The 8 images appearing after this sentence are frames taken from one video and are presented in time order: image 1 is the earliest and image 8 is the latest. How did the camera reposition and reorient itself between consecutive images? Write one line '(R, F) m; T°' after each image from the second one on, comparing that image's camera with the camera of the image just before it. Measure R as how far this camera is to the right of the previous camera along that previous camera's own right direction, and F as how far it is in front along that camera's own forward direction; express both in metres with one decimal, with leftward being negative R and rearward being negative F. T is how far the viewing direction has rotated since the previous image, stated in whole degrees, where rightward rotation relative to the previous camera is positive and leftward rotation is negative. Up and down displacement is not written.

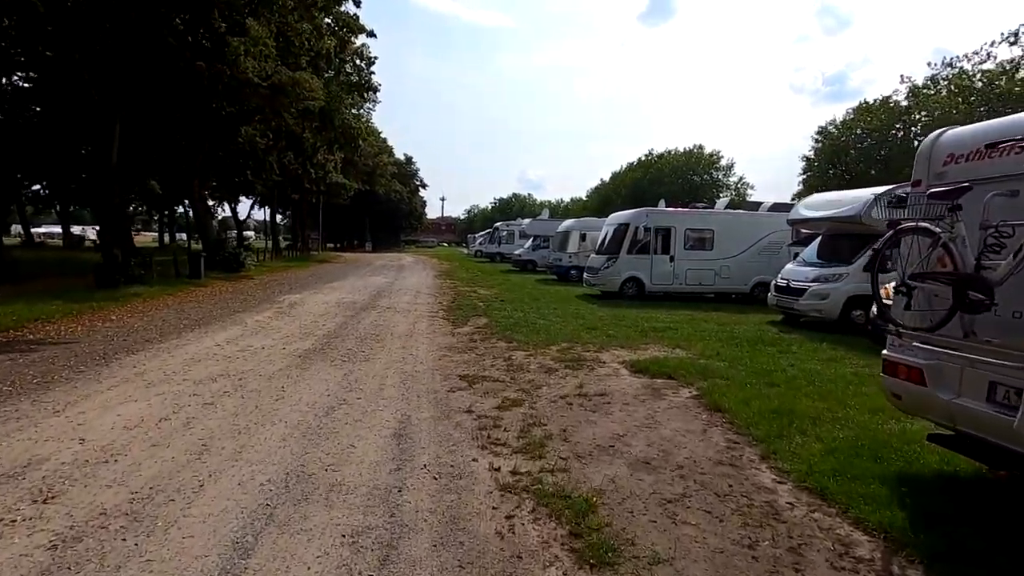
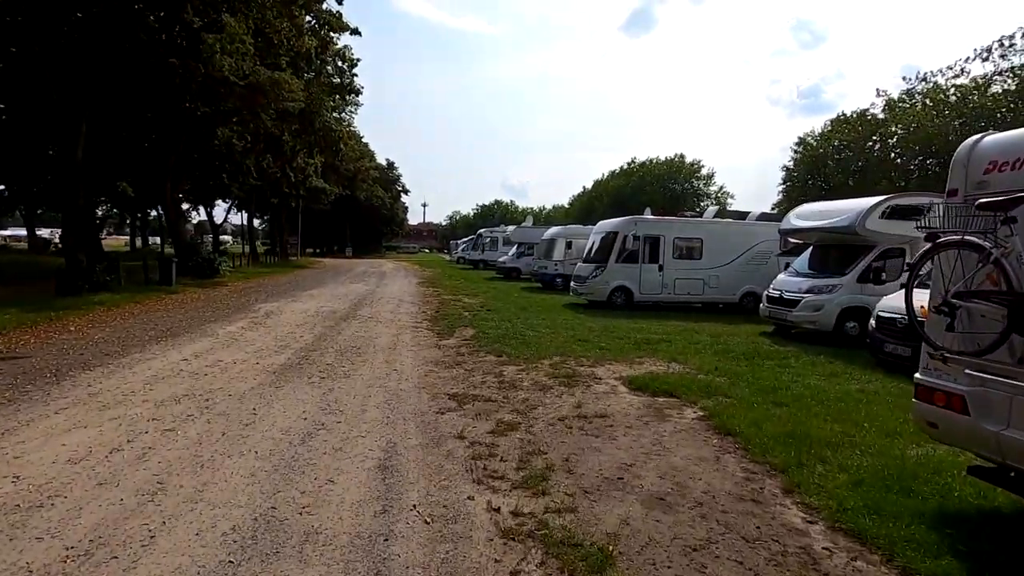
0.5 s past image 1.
(-0.2, +0.5) m; +2°
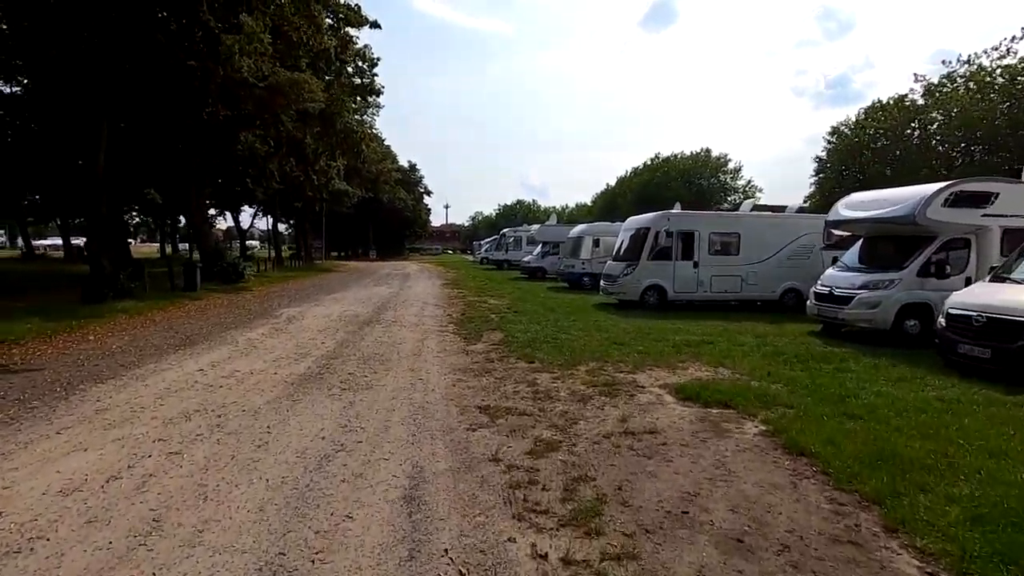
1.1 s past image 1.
(-0.1, +0.6) m; -2°
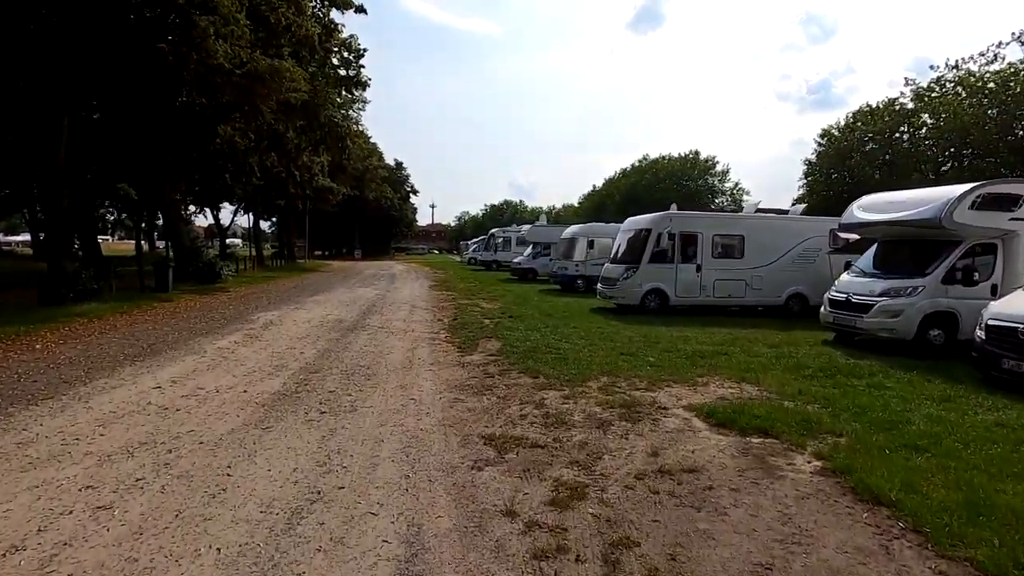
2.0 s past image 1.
(-0.3, +1.0) m; +2°
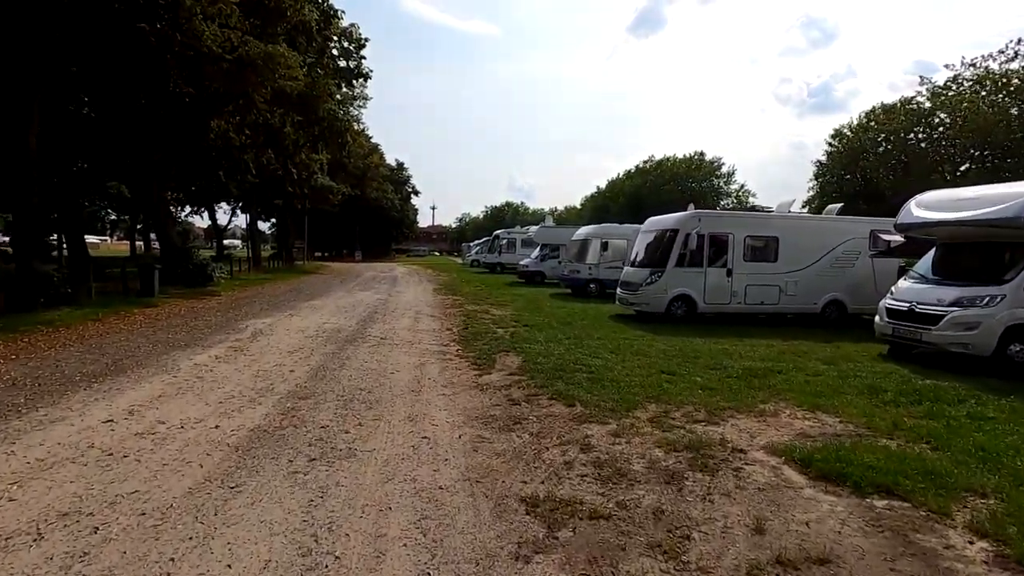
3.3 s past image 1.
(-0.4, +1.4) m; 0°
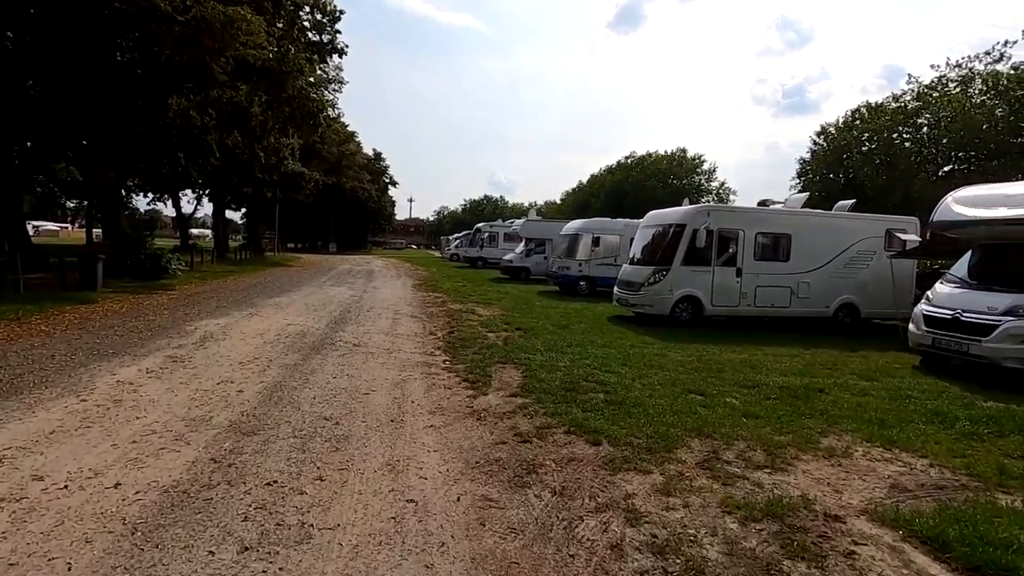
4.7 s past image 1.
(-0.3, +1.5) m; +2°
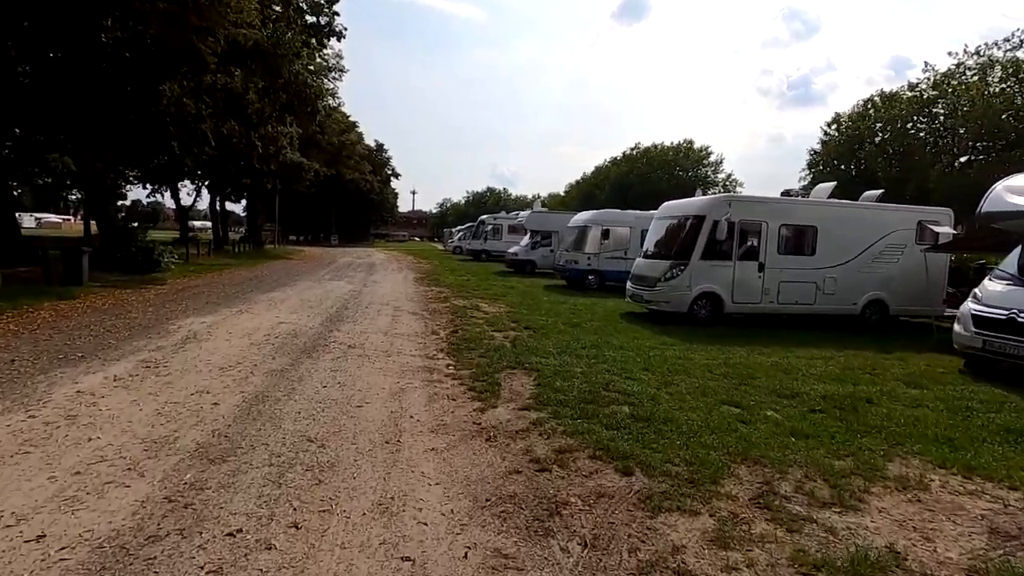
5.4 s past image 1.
(-0.1, +0.8) m; 0°
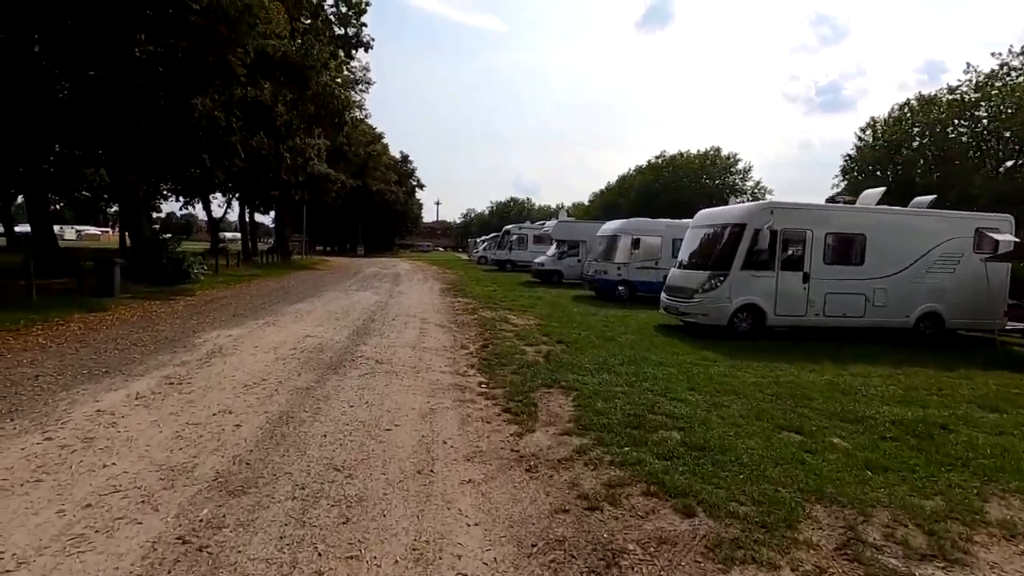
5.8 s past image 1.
(-0.2, +0.4) m; -2°
